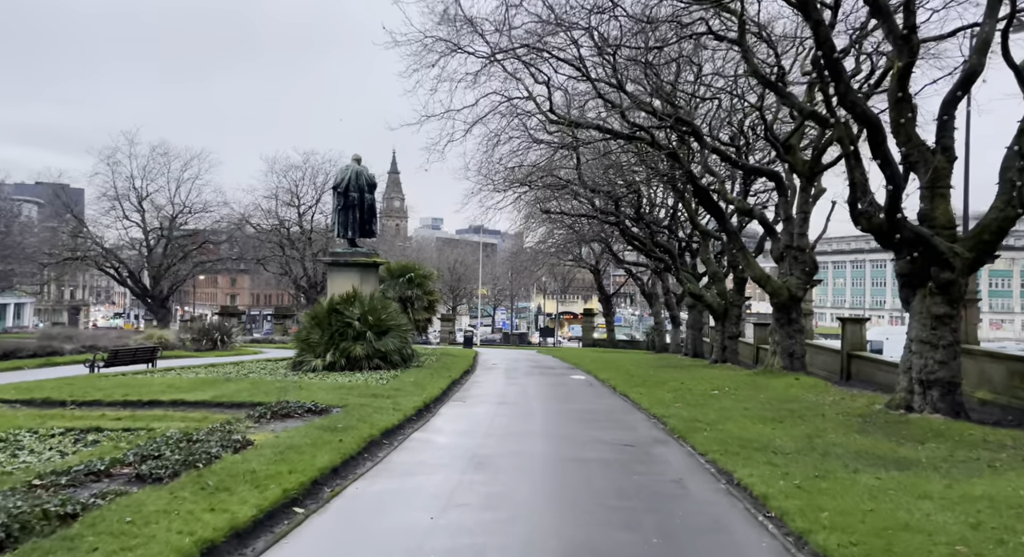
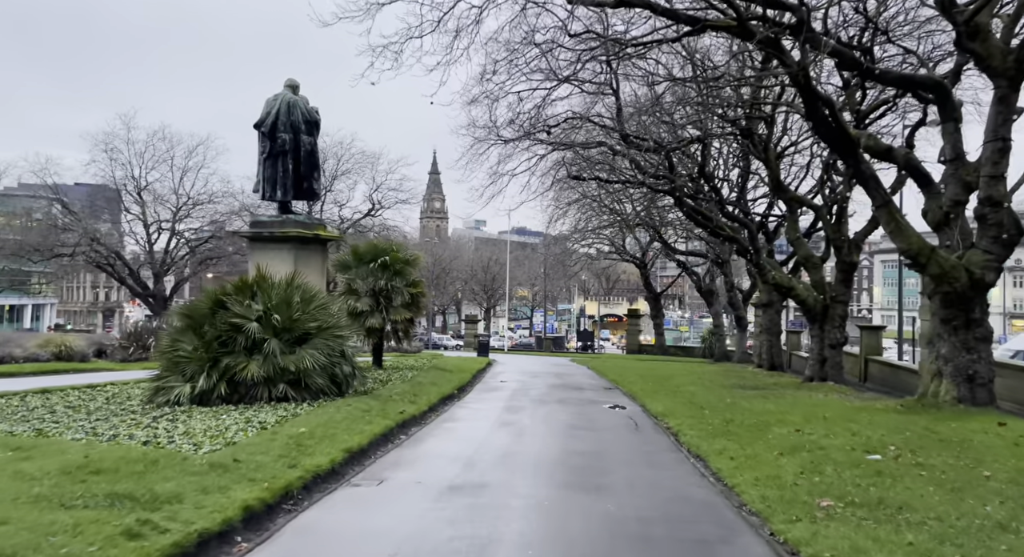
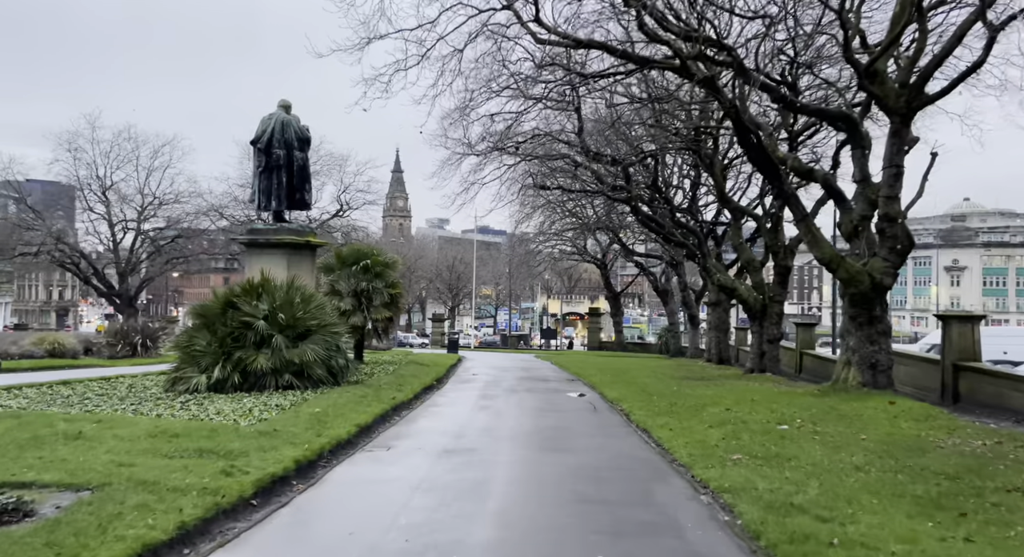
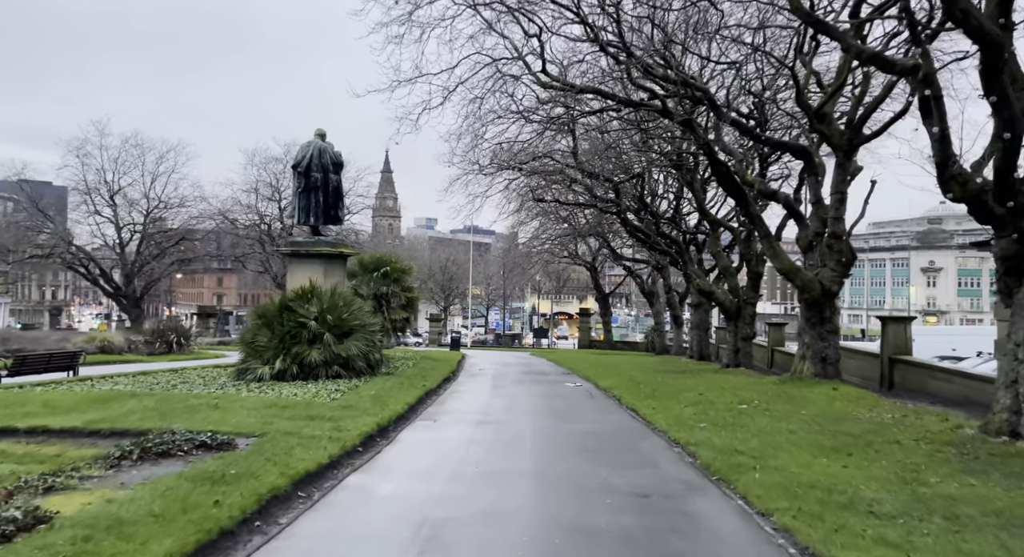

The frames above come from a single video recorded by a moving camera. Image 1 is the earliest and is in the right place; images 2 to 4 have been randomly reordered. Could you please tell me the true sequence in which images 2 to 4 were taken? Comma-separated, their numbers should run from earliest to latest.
4, 3, 2
